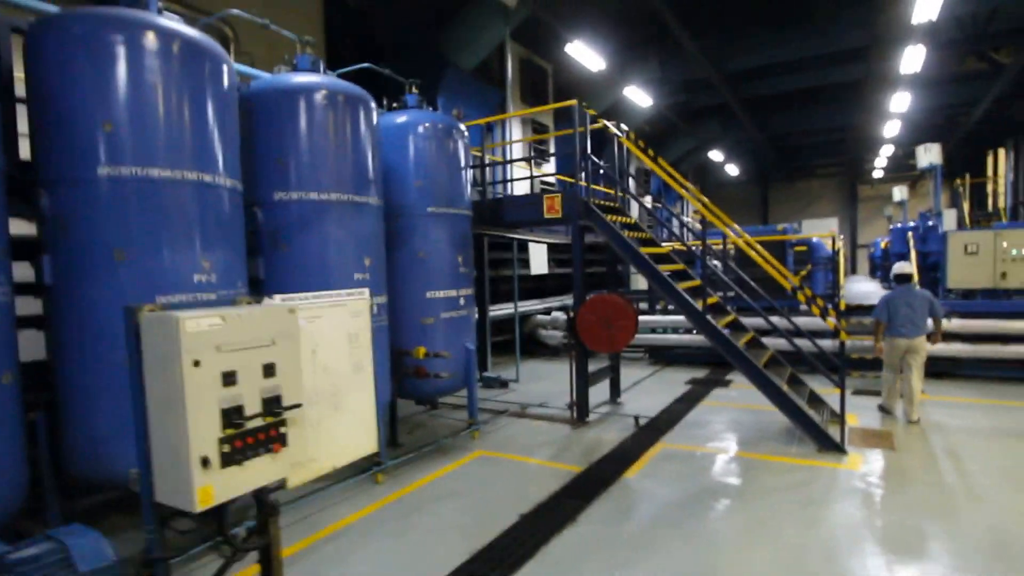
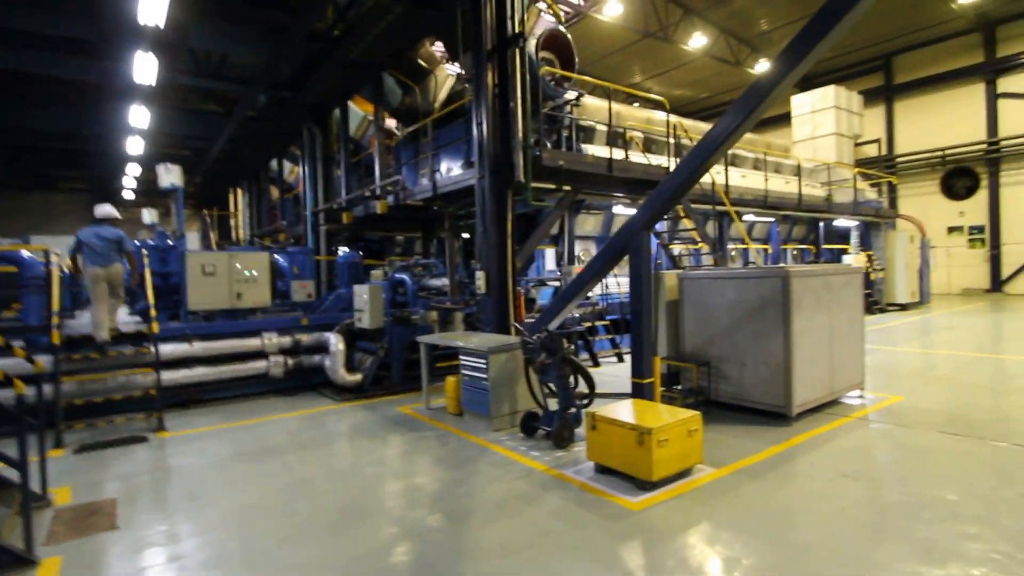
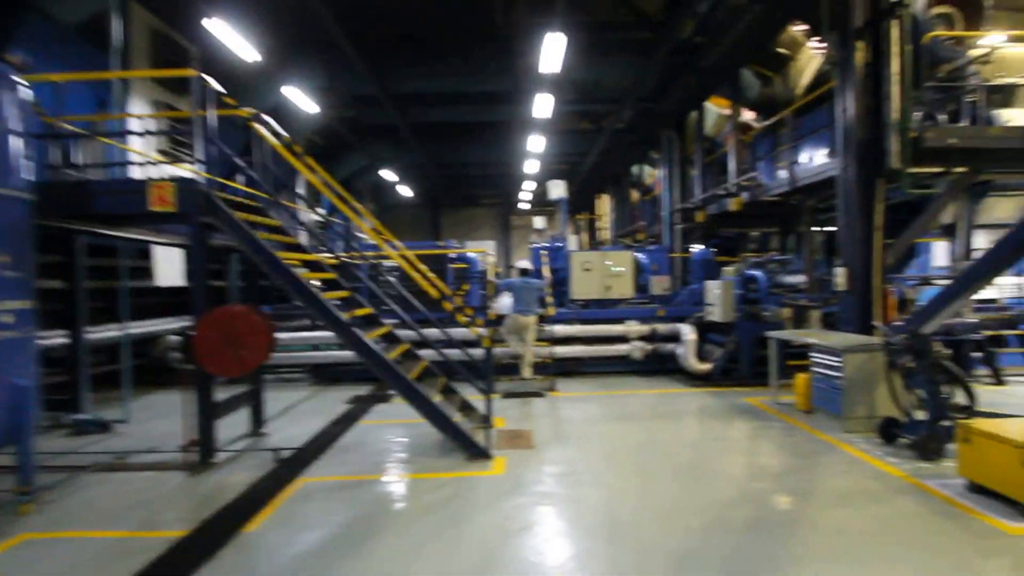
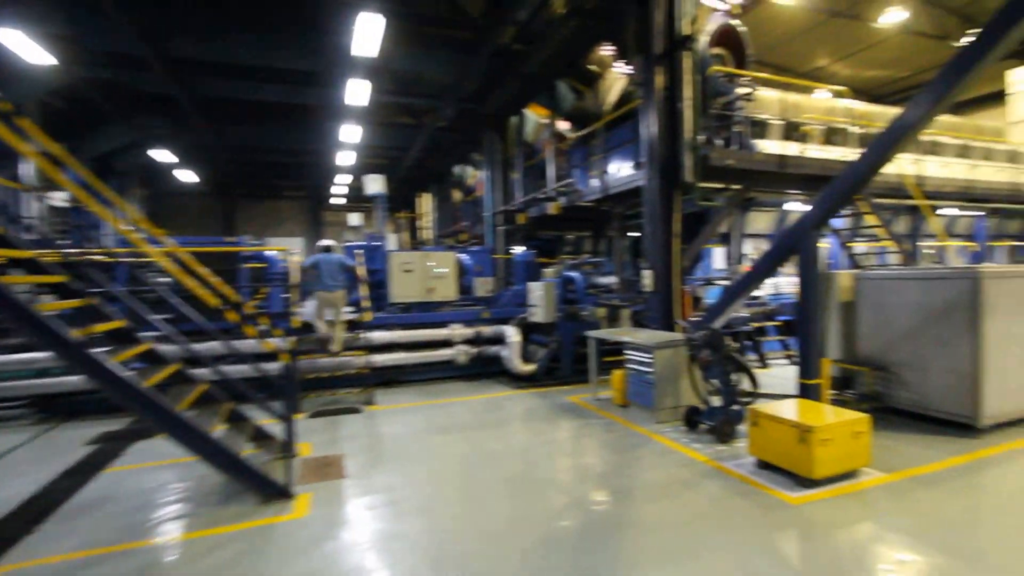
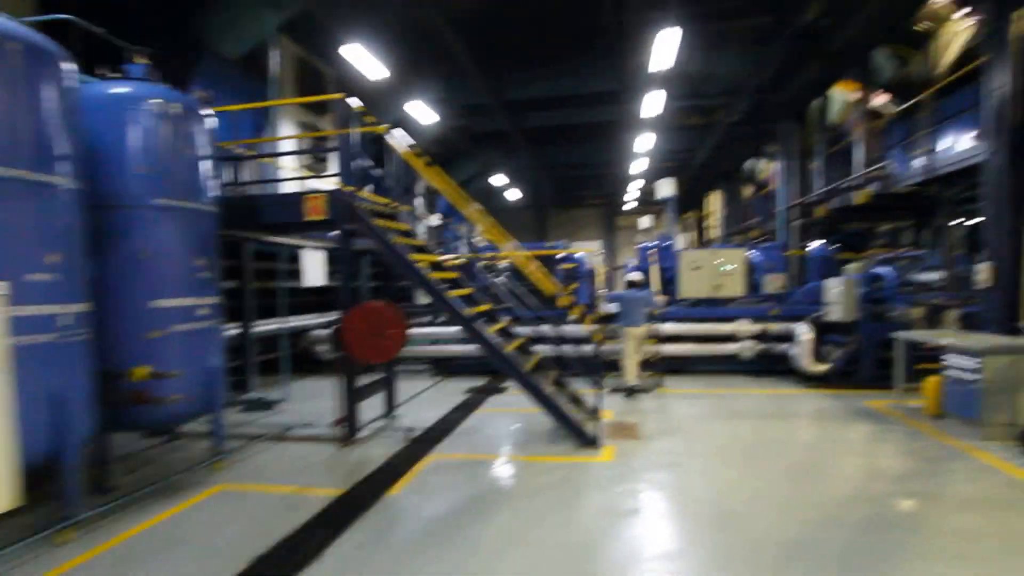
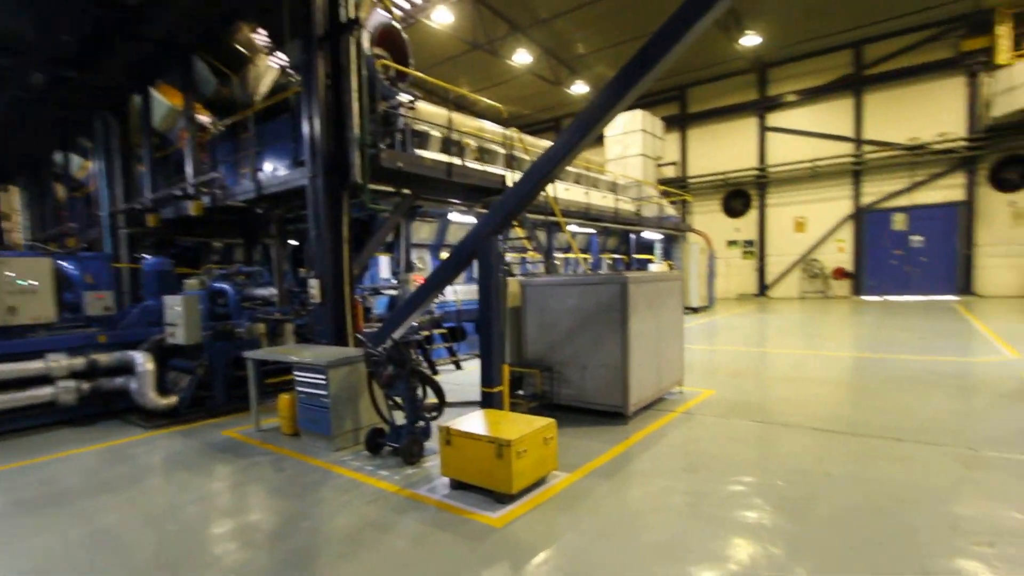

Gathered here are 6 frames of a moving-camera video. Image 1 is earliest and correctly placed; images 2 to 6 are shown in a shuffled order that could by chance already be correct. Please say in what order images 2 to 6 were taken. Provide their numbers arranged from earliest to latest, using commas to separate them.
5, 3, 4, 2, 6
